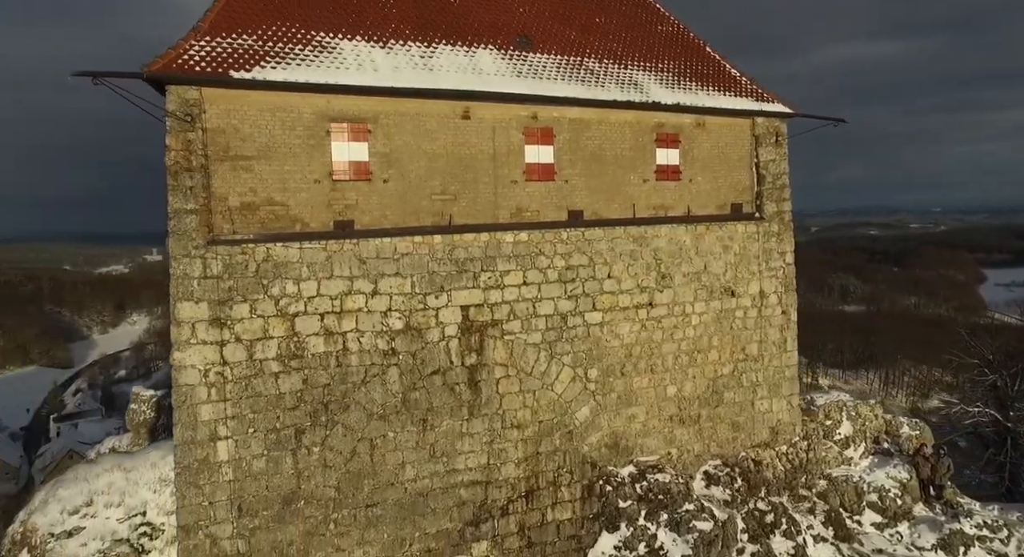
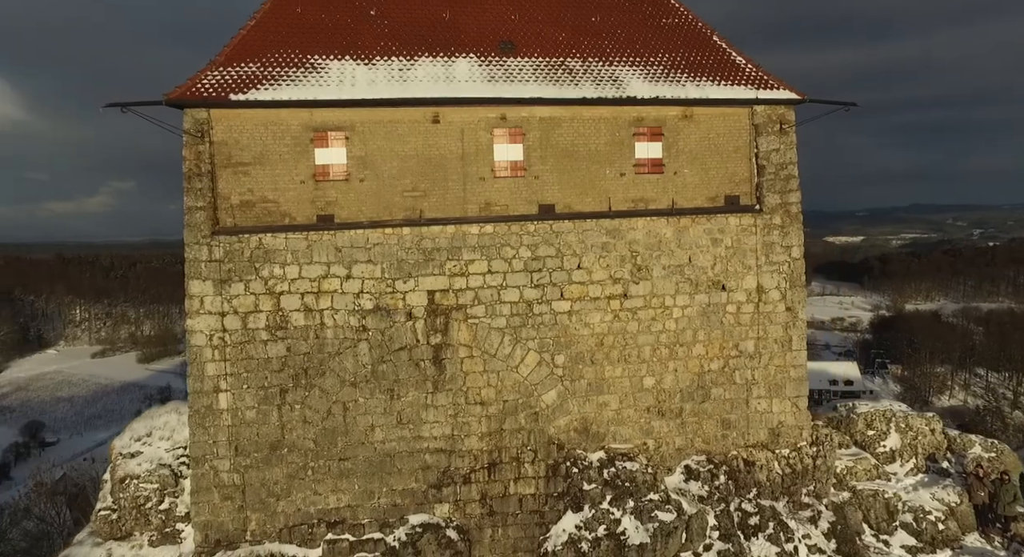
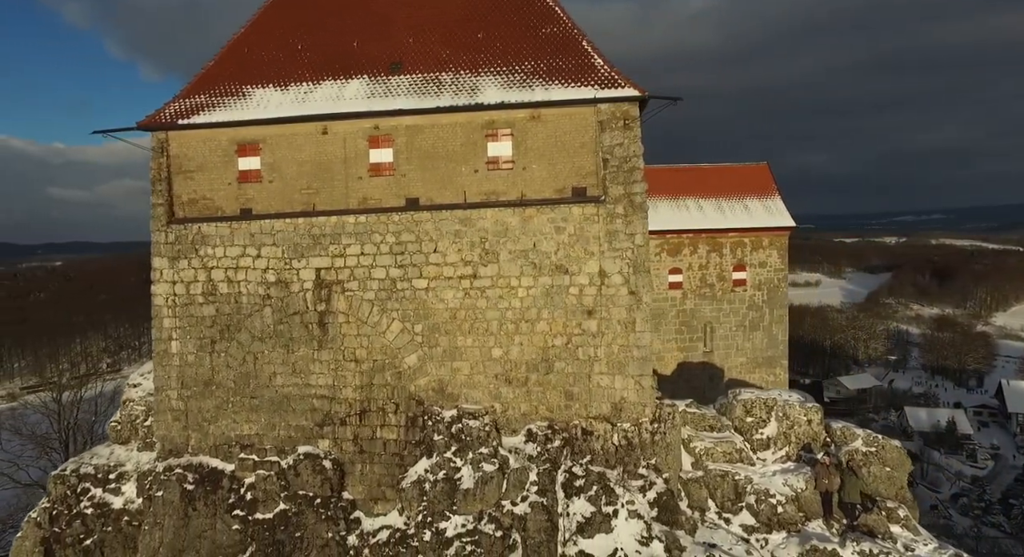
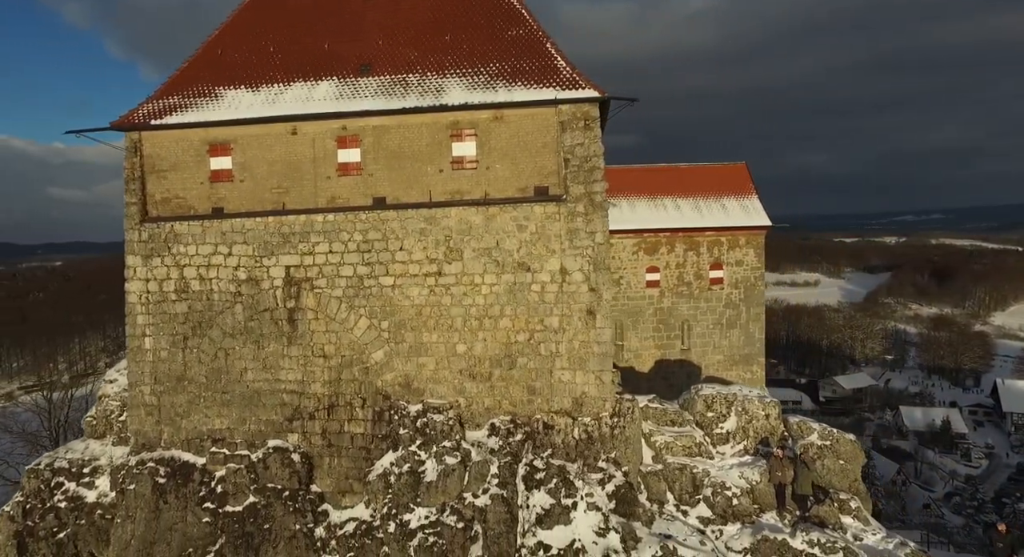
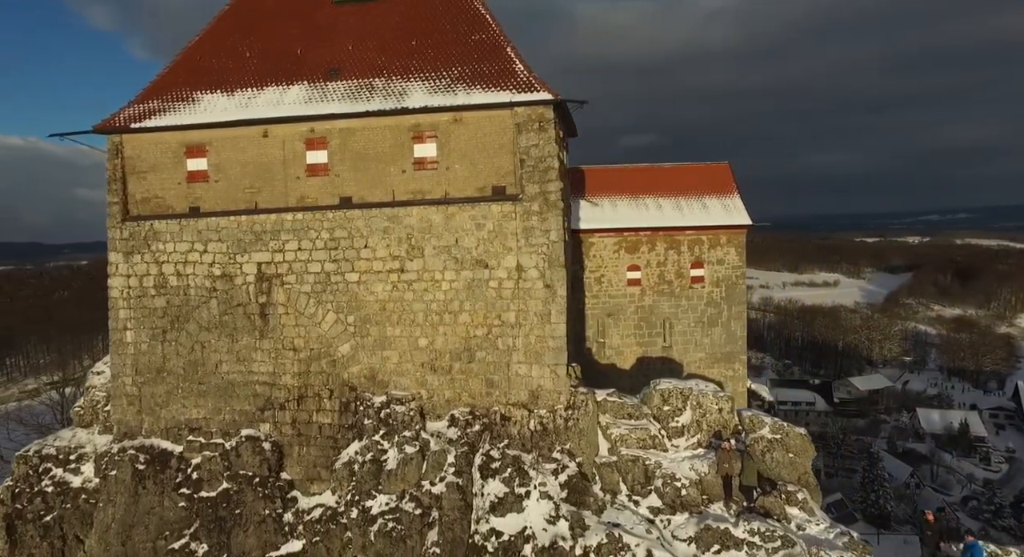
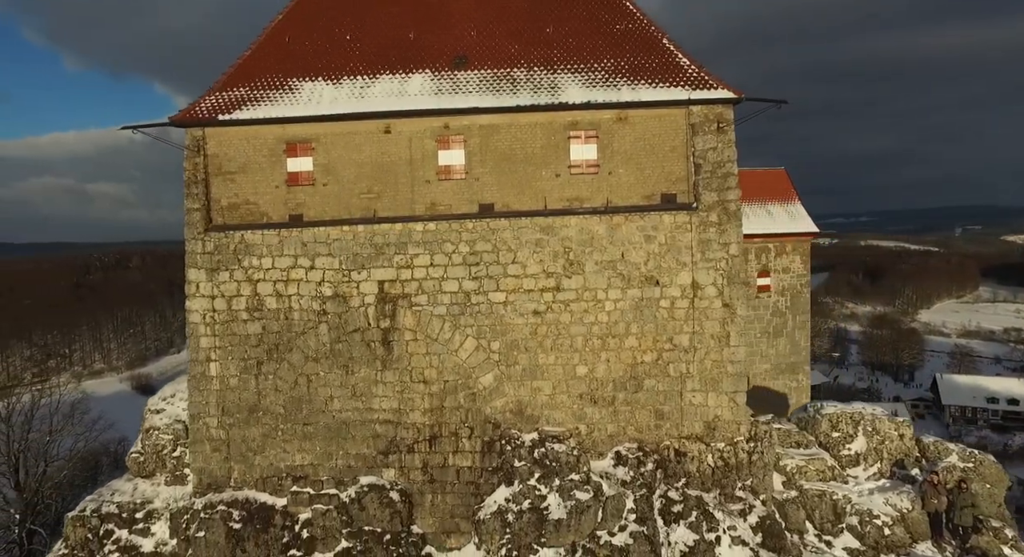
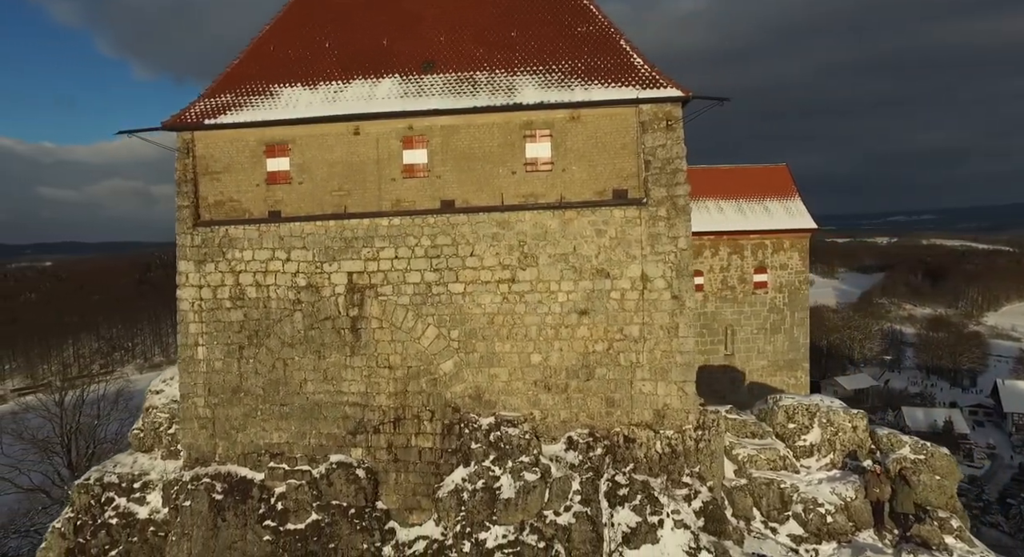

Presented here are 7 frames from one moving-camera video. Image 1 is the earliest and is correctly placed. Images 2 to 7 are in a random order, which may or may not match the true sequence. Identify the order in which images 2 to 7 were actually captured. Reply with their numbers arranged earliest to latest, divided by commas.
2, 6, 7, 3, 4, 5
